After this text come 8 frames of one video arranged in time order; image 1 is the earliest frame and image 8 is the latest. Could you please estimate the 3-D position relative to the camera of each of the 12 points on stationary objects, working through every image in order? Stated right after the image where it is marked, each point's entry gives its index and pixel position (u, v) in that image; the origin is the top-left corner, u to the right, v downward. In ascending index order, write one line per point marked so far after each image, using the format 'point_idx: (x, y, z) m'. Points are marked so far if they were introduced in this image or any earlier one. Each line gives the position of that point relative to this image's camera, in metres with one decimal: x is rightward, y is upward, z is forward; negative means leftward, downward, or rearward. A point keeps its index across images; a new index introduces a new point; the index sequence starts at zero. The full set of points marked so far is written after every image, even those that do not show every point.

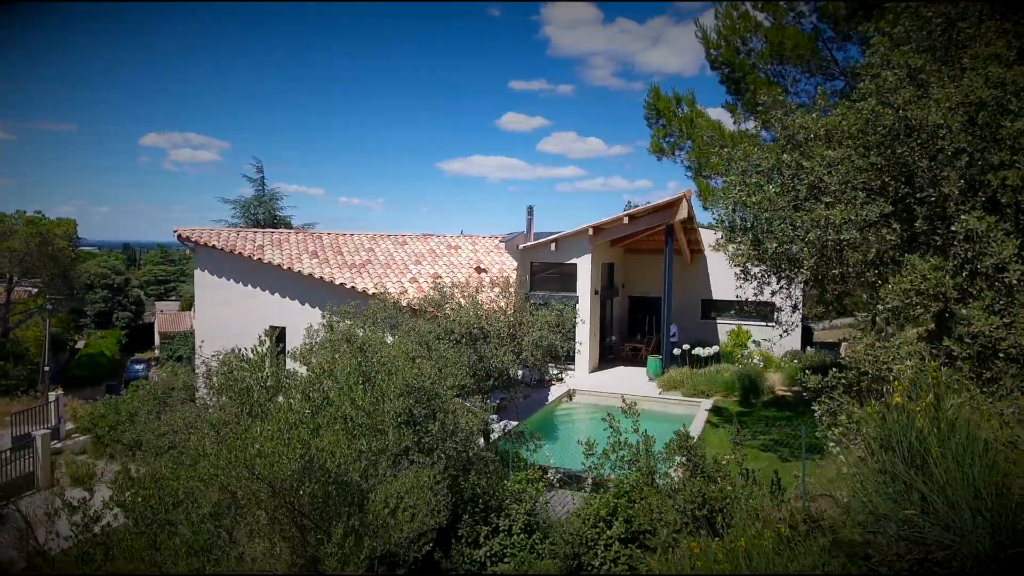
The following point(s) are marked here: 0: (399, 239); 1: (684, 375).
0: (-3.0, +1.3, +15.7) m
1: (+4.2, -2.1, +14.8) m
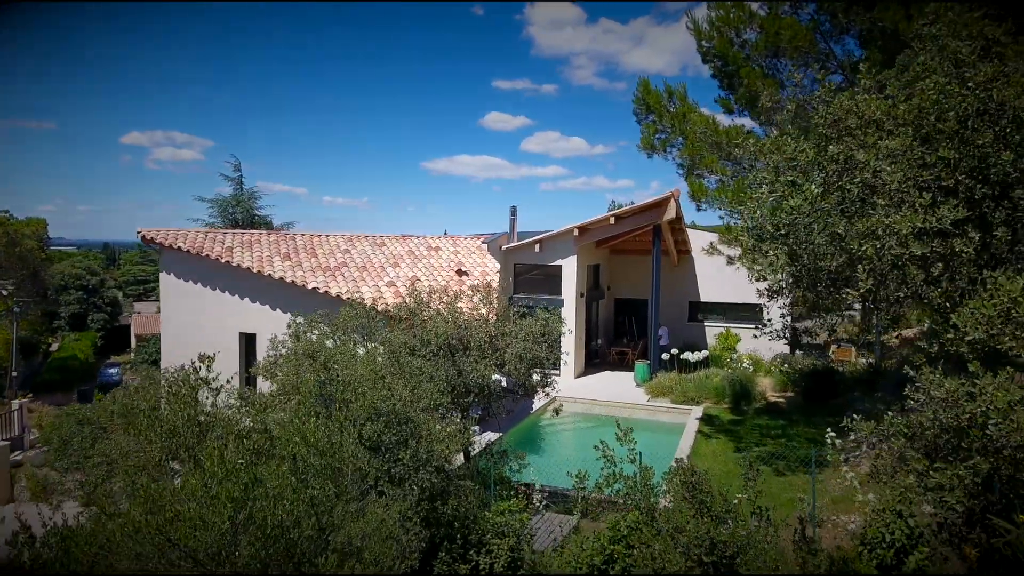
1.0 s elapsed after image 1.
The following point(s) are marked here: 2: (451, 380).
0: (-3.4, +1.2, +15.0) m
1: (+3.8, -2.2, +14.3) m
2: (-0.8, -1.0, +6.9) m
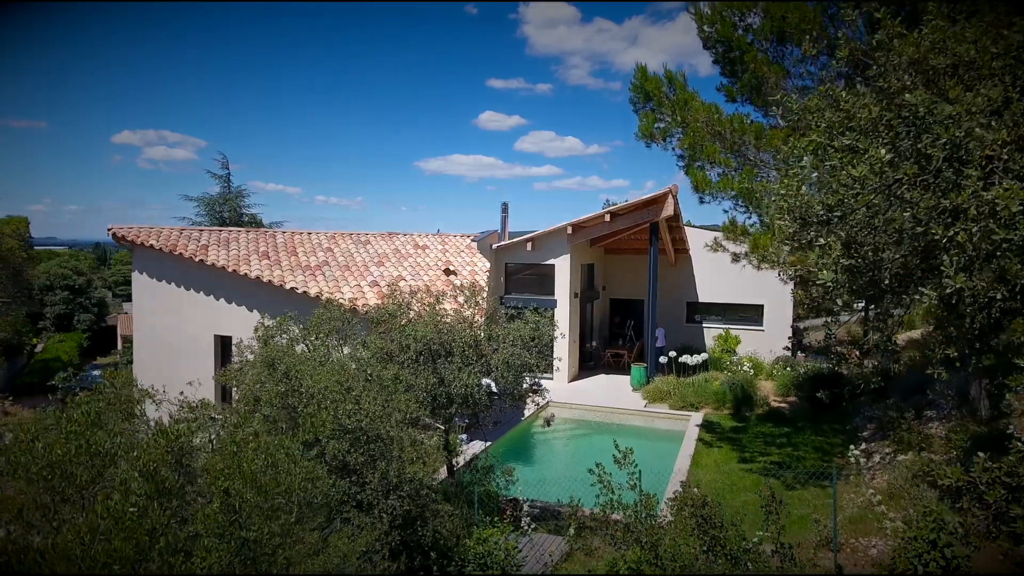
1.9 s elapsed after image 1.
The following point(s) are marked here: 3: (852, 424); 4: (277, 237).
0: (-3.6, +1.2, +14.4) m
1: (+3.6, -2.2, +13.7) m
2: (-0.9, -1.0, +6.3) m
3: (+6.1, -2.4, +10.8) m
4: (-5.4, +1.2, +13.7) m
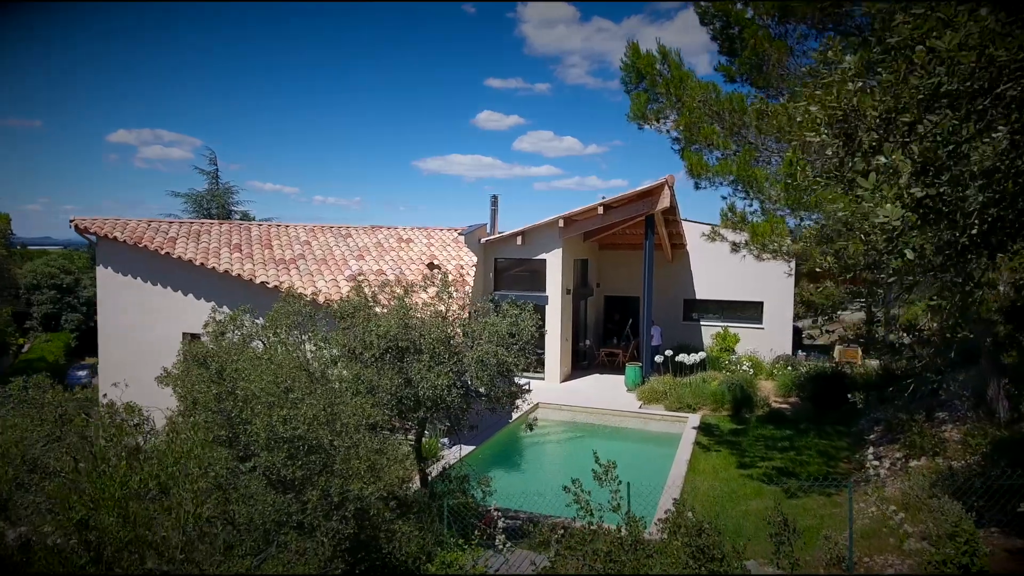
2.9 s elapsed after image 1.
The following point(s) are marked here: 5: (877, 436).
0: (-3.9, +1.3, +13.7) m
1: (+3.3, -2.1, +13.1) m
2: (-1.1, -1.0, +5.6) m
3: (+5.8, -2.3, +10.1) m
4: (-5.6, +1.3, +13.0) m
5: (+5.6, -2.3, +9.3) m
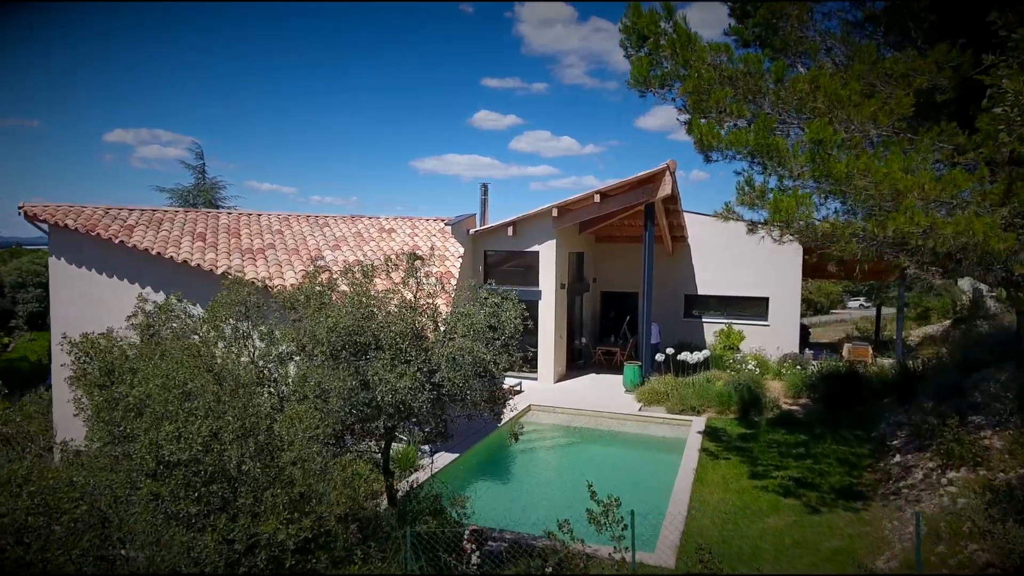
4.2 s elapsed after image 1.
0: (-4.1, +1.4, +12.8) m
1: (+3.1, -2.0, +12.2) m
2: (-1.3, -0.8, +4.7) m
3: (+5.6, -2.2, +9.3) m
4: (-5.8, +1.4, +12.1) m
5: (+5.4, -2.1, +8.4) m
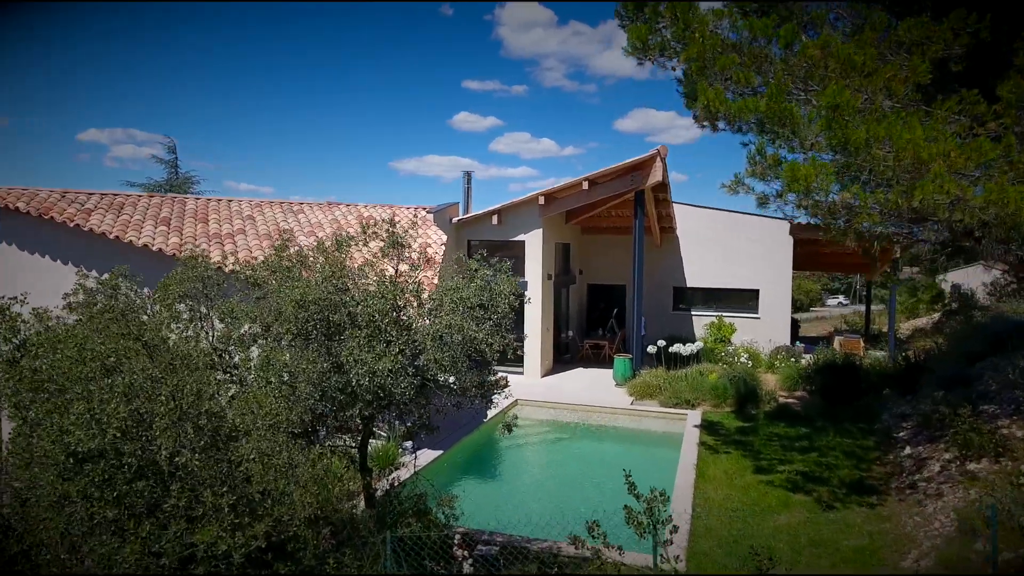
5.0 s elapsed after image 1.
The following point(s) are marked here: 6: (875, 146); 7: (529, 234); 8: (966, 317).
0: (-4.4, +1.6, +12.1) m
1: (+2.9, -1.8, +11.7) m
2: (-1.3, -0.6, +4.1) m
3: (+5.4, -2.0, +8.9) m
4: (-6.1, +1.6, +11.3) m
5: (+5.3, -1.9, +8.0) m
6: (+3.3, +1.3, +5.4) m
7: (+0.4, +1.2, +13.2) m
8: (+9.4, -0.6, +12.4) m
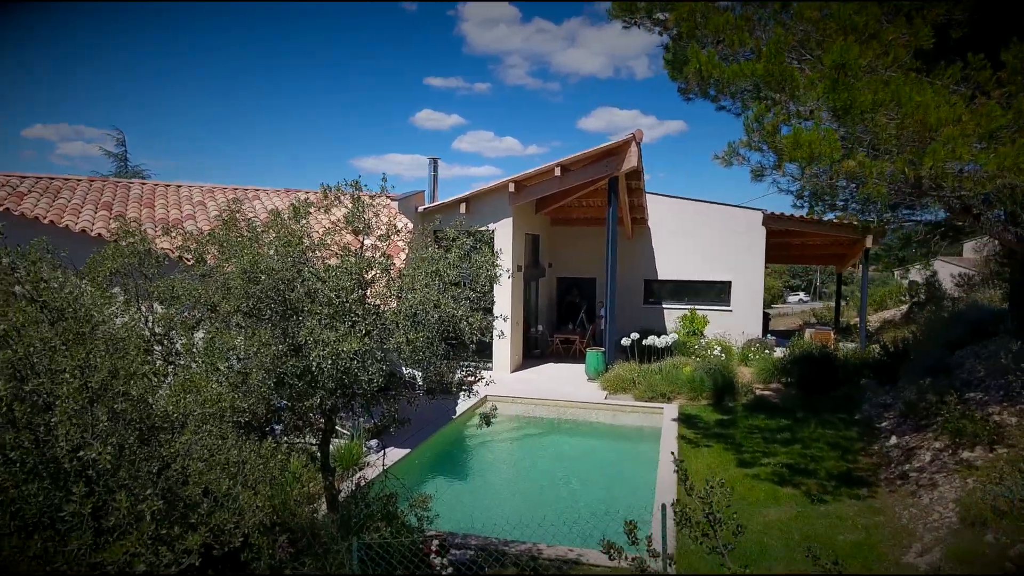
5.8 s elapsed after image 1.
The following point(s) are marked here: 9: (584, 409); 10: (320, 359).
0: (-4.9, +1.8, +11.3) m
1: (+2.3, -1.6, +11.4) m
2: (-1.4, -0.4, +3.5) m
3: (+5.1, -1.8, +8.7) m
4: (-6.6, +1.7, +10.5) m
5: (+4.9, -1.8, +7.9) m
6: (+3.1, +1.5, +5.1) m
7: (-0.2, +1.4, +12.7) m
8: (+8.8, -0.4, +12.5) m
9: (+1.2, -2.1, +10.3) m
10: (-1.0, -0.4, +3.5) m
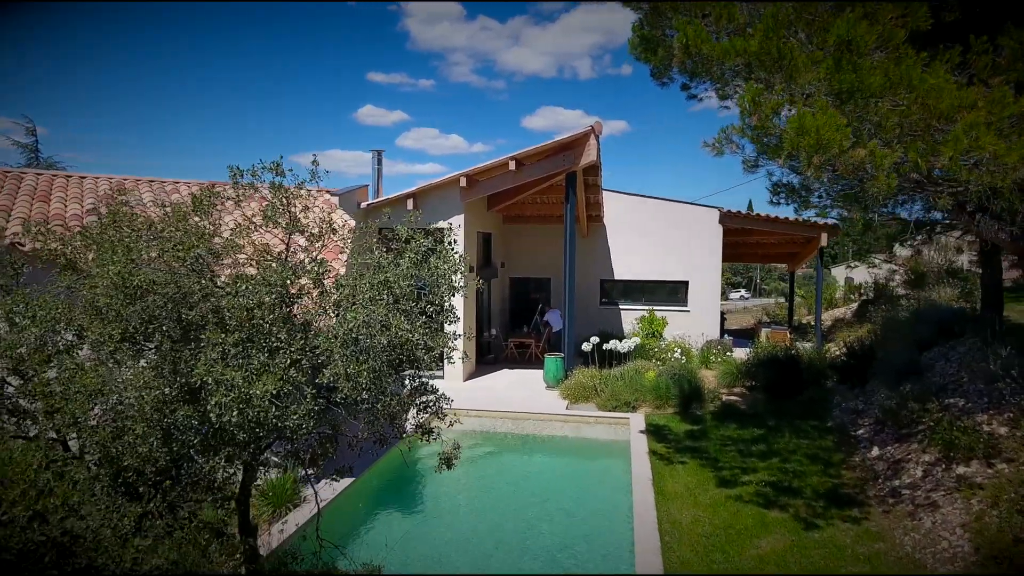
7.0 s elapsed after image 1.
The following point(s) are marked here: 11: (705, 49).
0: (-5.7, +1.7, +10.0) m
1: (+1.5, -1.6, +10.7) m
2: (-1.5, -0.5, +2.6) m
3: (+4.5, -1.8, +8.3) m
4: (-7.3, +1.6, +9.0) m
5: (+4.4, -1.8, +7.5) m
6: (+2.8, +1.4, +4.5) m
7: (-1.2, +1.3, +11.8) m
8: (+7.8, -0.4, +12.4) m
9: (+0.5, -2.1, +9.6) m
10: (-1.1, -0.5, +2.6) m
11: (+1.6, +2.0, +5.0) m
